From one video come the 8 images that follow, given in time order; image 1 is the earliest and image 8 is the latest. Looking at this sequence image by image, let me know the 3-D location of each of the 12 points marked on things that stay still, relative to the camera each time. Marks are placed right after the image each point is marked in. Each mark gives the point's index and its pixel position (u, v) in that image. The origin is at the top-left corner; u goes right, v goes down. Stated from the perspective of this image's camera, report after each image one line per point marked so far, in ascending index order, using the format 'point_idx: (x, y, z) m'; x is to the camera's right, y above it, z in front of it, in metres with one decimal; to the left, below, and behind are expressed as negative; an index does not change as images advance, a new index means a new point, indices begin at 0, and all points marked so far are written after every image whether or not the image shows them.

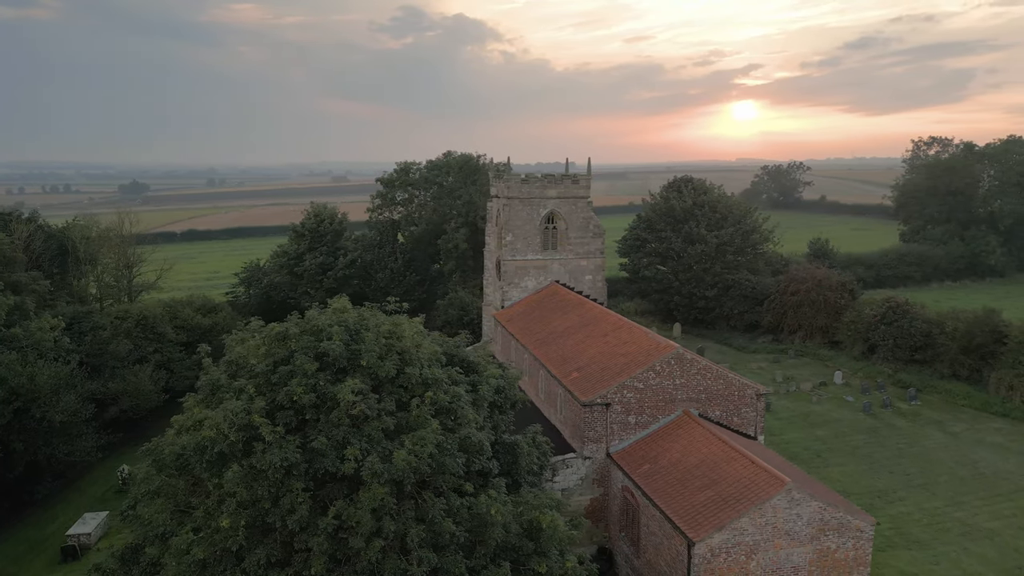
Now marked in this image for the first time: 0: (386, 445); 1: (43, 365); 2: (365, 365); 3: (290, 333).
0: (-1.5, -1.9, +7.7) m
1: (-14.7, -2.4, +19.6) m
2: (-1.9, -1.0, +8.0) m
3: (-2.8, -0.6, +8.4) m
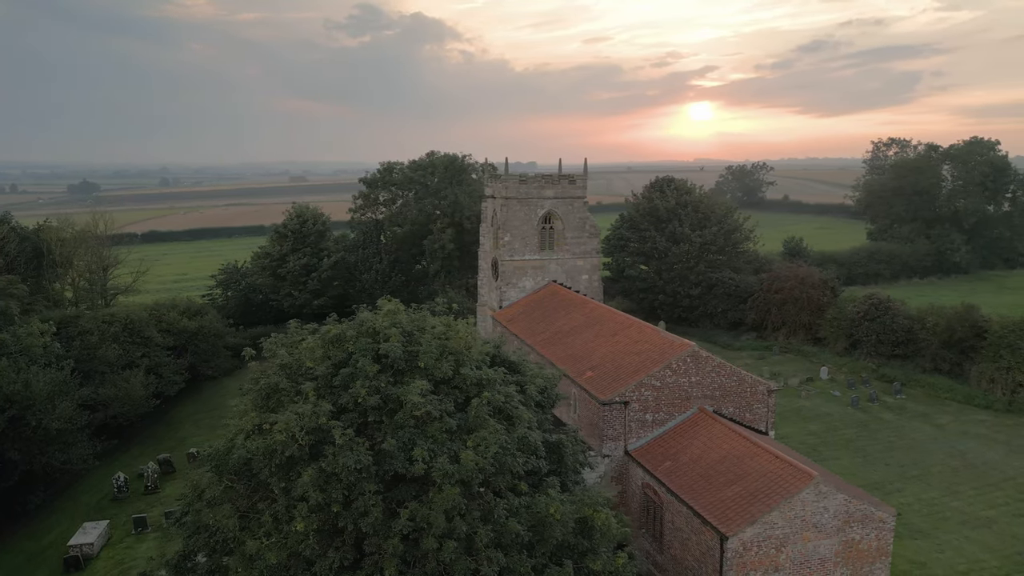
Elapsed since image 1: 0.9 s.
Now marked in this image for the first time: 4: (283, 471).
0: (-0.7, -1.9, +7.6) m
1: (-14.4, -2.5, +19.0) m
2: (-1.1, -1.0, +8.0) m
3: (-2.1, -0.6, +8.4) m
4: (-2.6, -2.1, +7.3) m
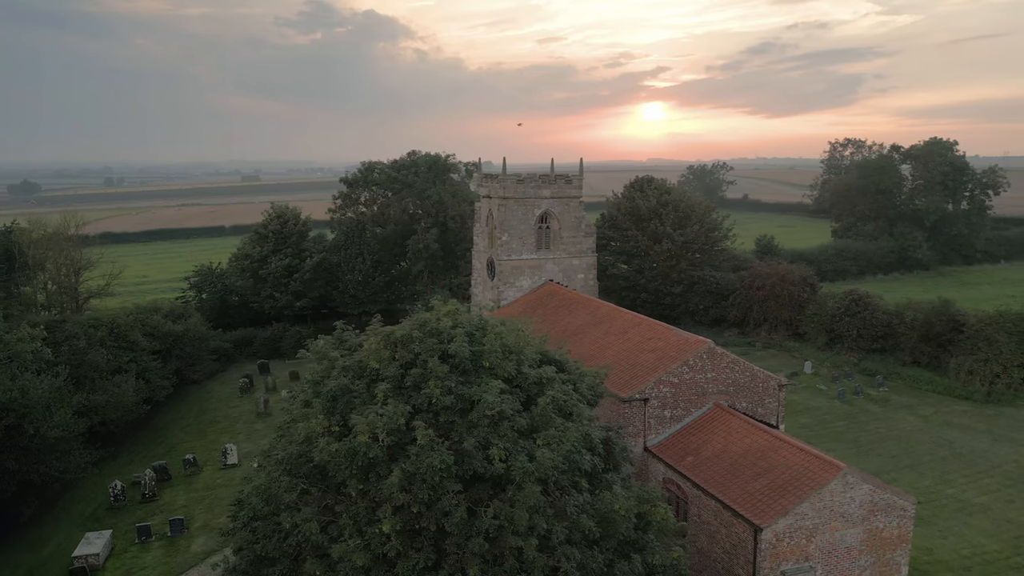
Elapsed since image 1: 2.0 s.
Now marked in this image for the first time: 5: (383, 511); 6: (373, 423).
0: (+0.1, -1.9, +7.7) m
1: (-14.0, -2.6, +18.4) m
2: (-0.2, -1.0, +8.0) m
3: (-1.3, -0.6, +8.3) m
4: (-1.7, -2.1, +7.2) m
5: (-1.4, -2.5, +6.9) m
6: (-1.5, -1.5, +7.0) m
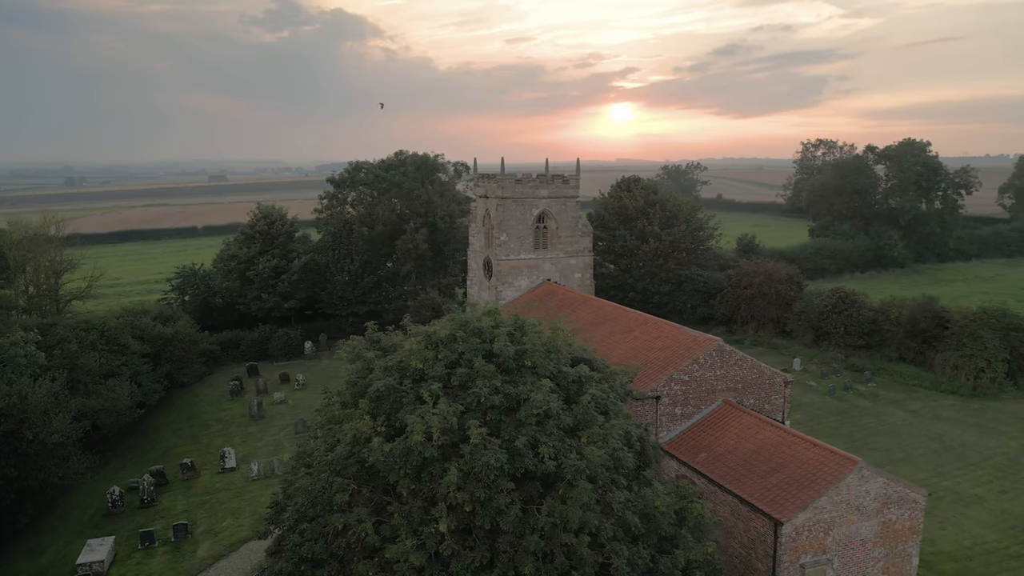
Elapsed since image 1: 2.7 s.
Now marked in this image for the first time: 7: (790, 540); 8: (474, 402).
0: (+0.7, -1.9, +7.7) m
1: (-13.8, -2.7, +18.0) m
2: (+0.3, -1.0, +8.0) m
3: (-0.7, -0.6, +8.3) m
4: (-1.1, -2.1, +7.2) m
5: (-0.8, -2.4, +6.9) m
6: (-0.9, -1.5, +7.0) m
7: (+5.3, -4.8, +12.0) m
8: (-0.5, -1.4, +7.6) m
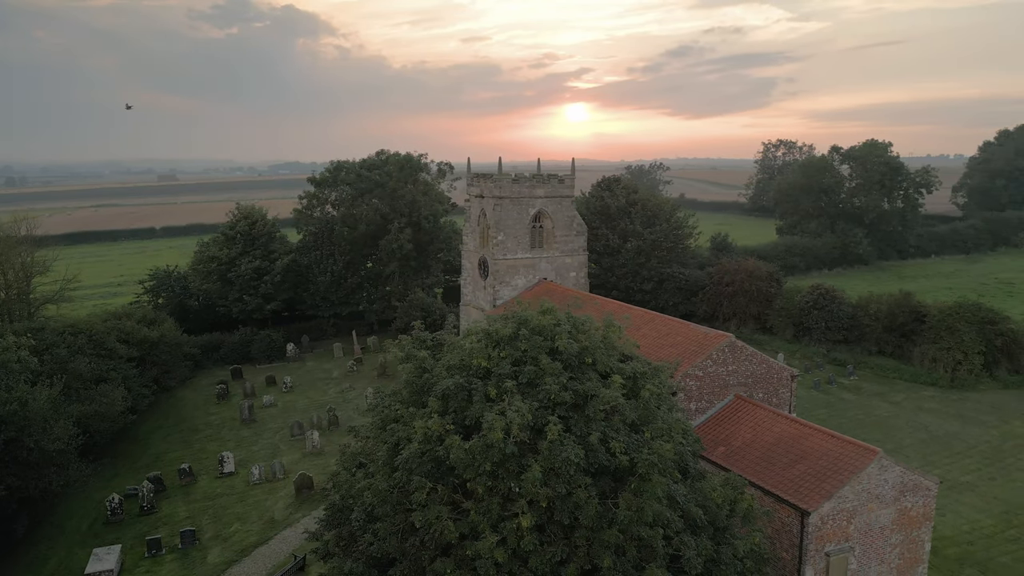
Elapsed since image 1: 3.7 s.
0: (+1.6, -1.9, +7.9) m
1: (-13.4, -2.8, +17.4) m
2: (+1.2, -1.0, +8.2) m
3: (+0.1, -0.6, +8.4) m
4: (-0.2, -2.1, +7.3) m
5: (+0.1, -2.4, +7.0) m
6: (0.0, -1.5, +7.1) m
7: (+6.0, -4.7, +12.3) m
8: (+0.4, -1.4, +7.7) m
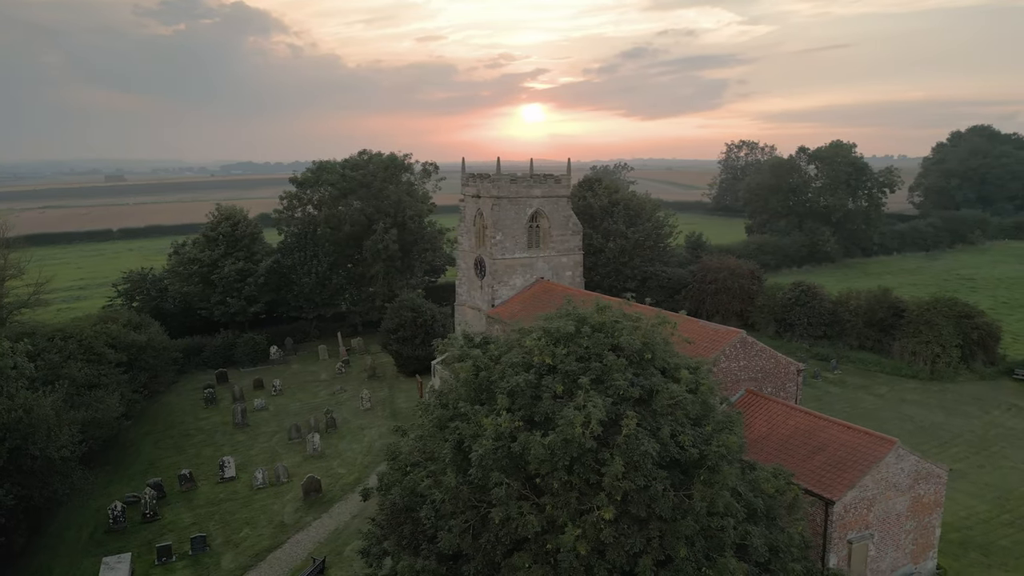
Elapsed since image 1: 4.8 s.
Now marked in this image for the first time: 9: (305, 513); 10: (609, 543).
0: (+2.4, -1.8, +8.1) m
1: (-12.9, -2.9, +16.9) m
2: (+2.0, -0.9, +8.4) m
3: (+0.9, -0.6, +8.5) m
4: (+0.7, -2.1, +7.4) m
5: (+1.0, -2.4, +7.1) m
6: (+0.9, -1.5, +7.2) m
7: (+6.7, -4.7, +12.8) m
8: (+1.3, -1.3, +7.8) m
9: (-6.5, -7.0, +19.6) m
10: (+1.1, -2.9, +7.2) m
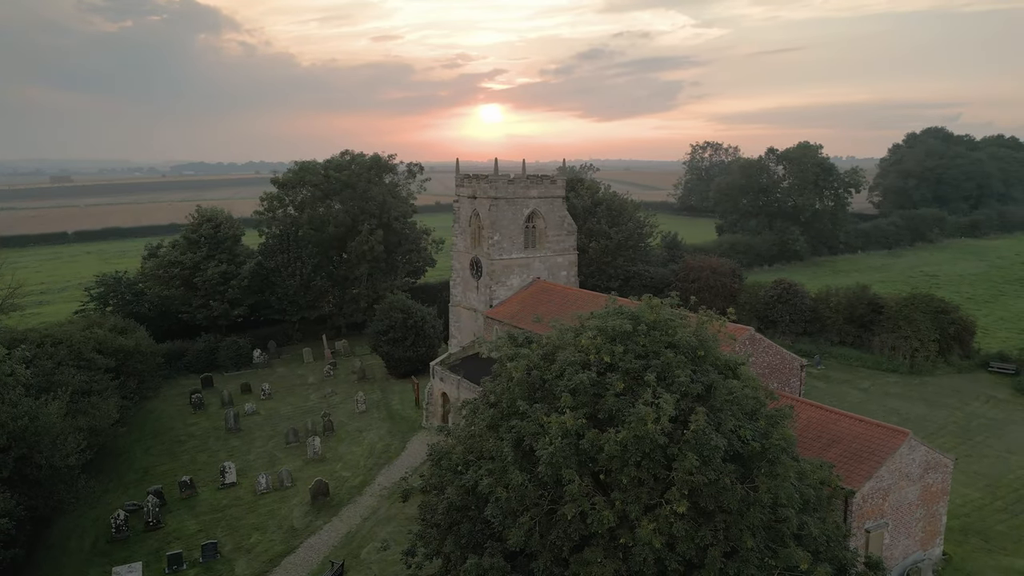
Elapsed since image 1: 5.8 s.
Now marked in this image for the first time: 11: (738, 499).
0: (+3.3, -1.8, +8.4) m
1: (-12.5, -3.0, +16.5) m
2: (+2.8, -0.9, +8.6) m
3: (+1.7, -0.6, +8.7) m
4: (+1.5, -2.1, +7.6) m
5: (+1.9, -2.4, +7.3) m
6: (+1.7, -1.5, +7.4) m
7: (+7.3, -4.6, +13.2) m
8: (+2.1, -1.3, +8.1) m
9: (-6.1, -7.1, +19.4) m
10: (+2.0, -2.9, +7.4) m
11: (+2.7, -2.5, +7.6) m
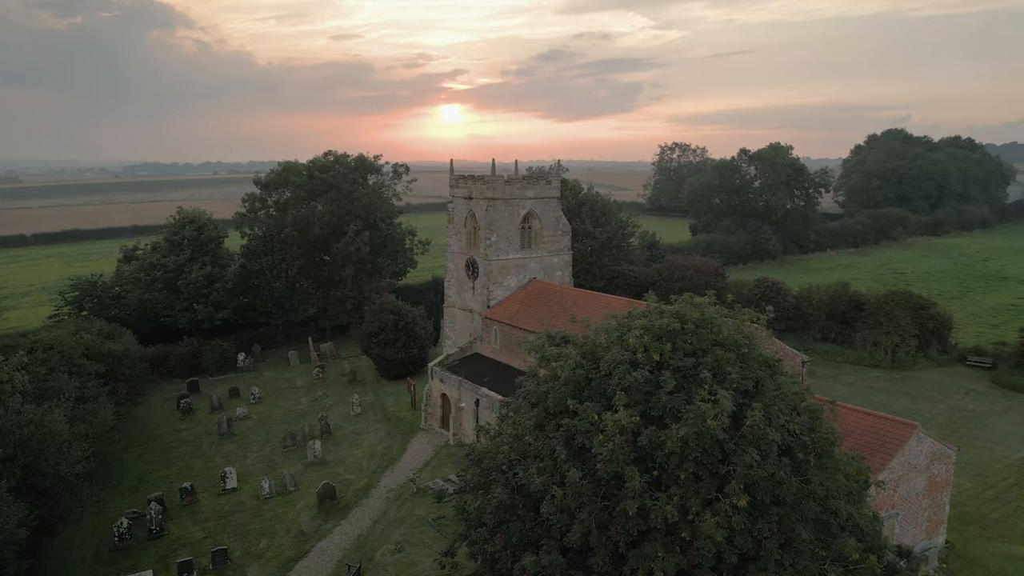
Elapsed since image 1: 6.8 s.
0: (+4.0, -1.8, +8.6) m
1: (-12.1, -3.1, +16.1) m
2: (+3.5, -0.9, +8.9) m
3: (+2.4, -0.6, +9.0) m
4: (+2.3, -2.1, +7.8) m
5: (+2.7, -2.4, +7.6) m
6: (+2.5, -1.5, +7.7) m
7: (+7.8, -4.6, +13.7) m
8: (+2.8, -1.3, +8.3) m
9: (-5.8, -7.2, +19.3) m
10: (+2.8, -2.9, +7.6) m
11: (+3.5, -2.5, +7.8) m
